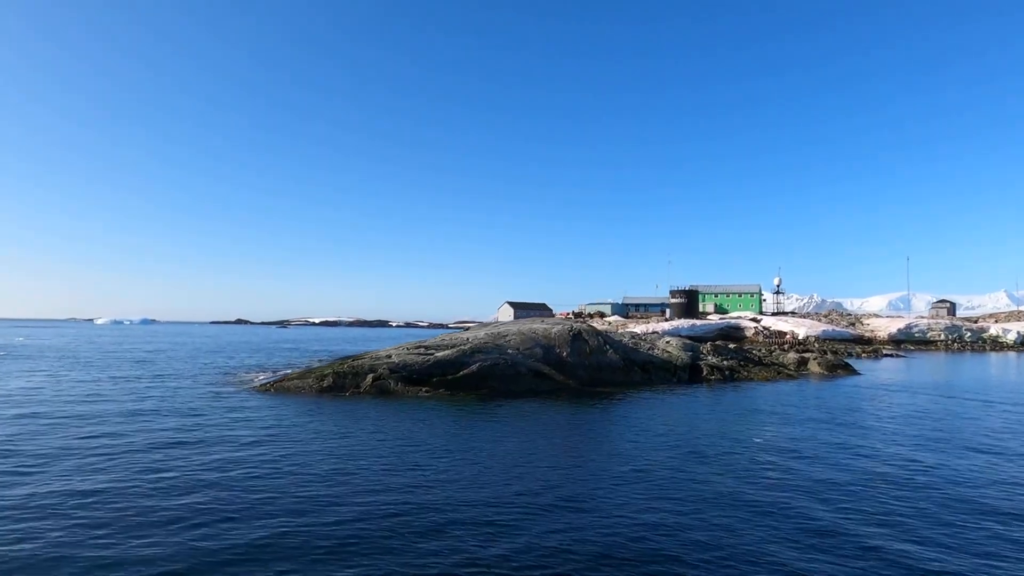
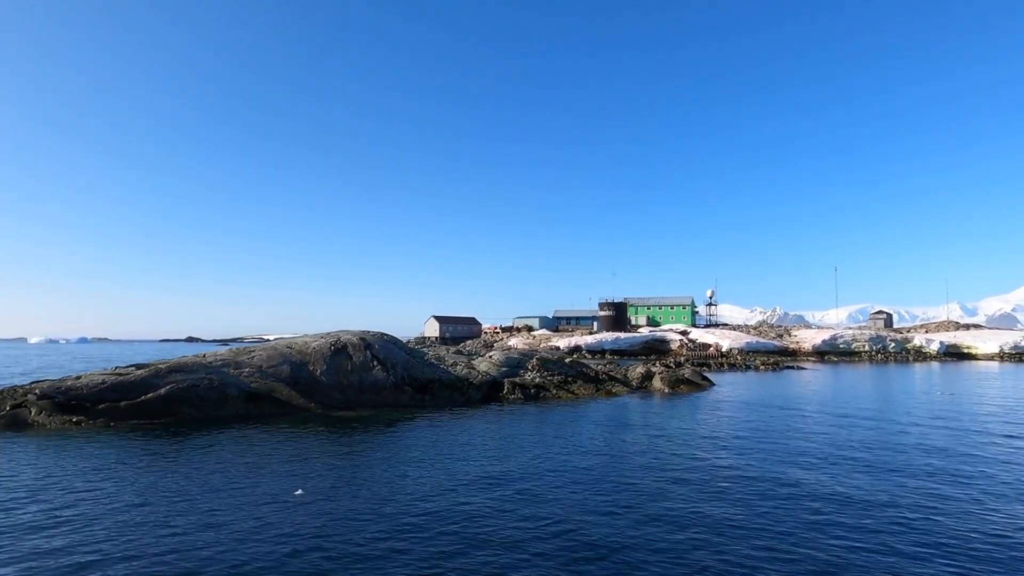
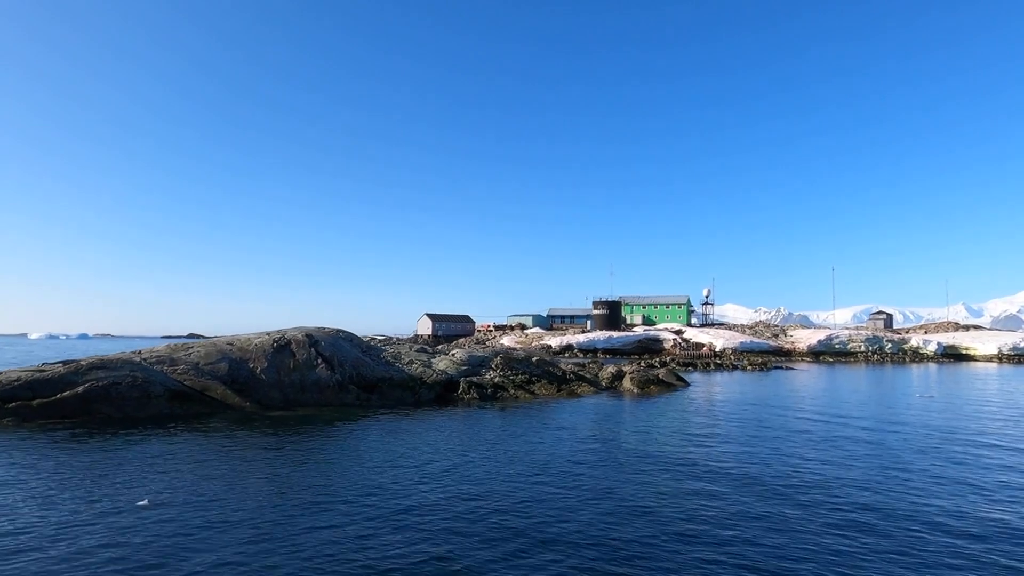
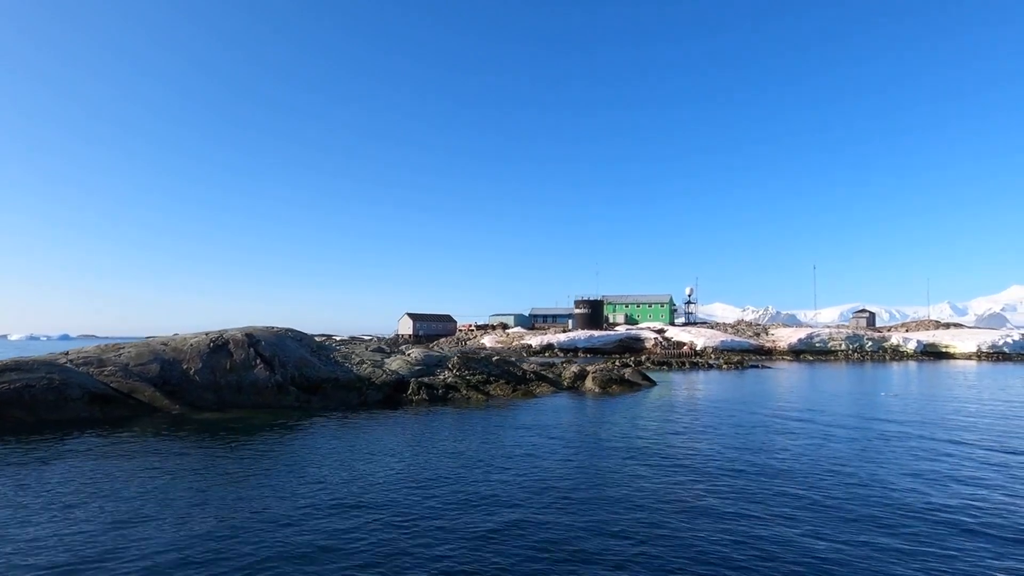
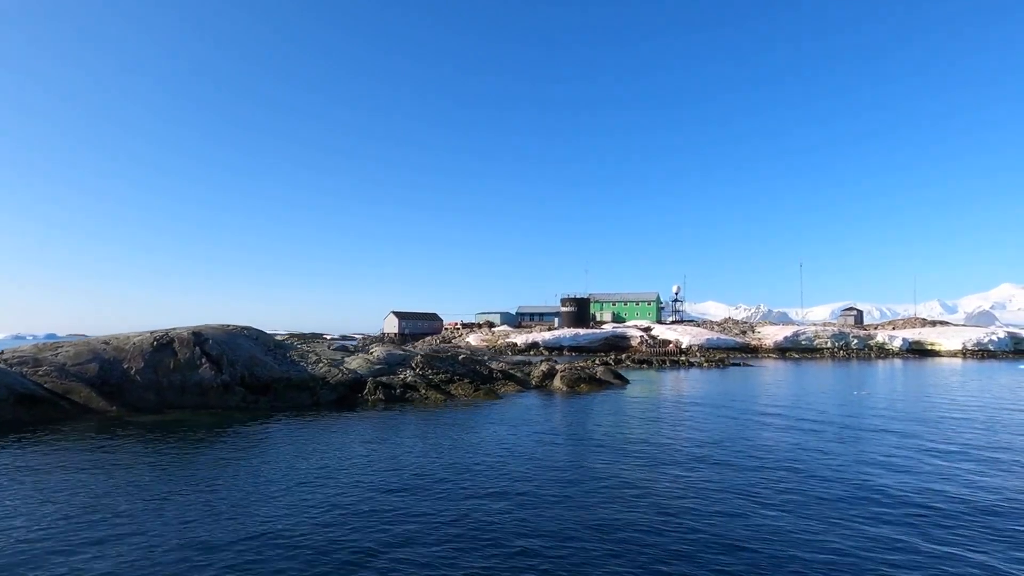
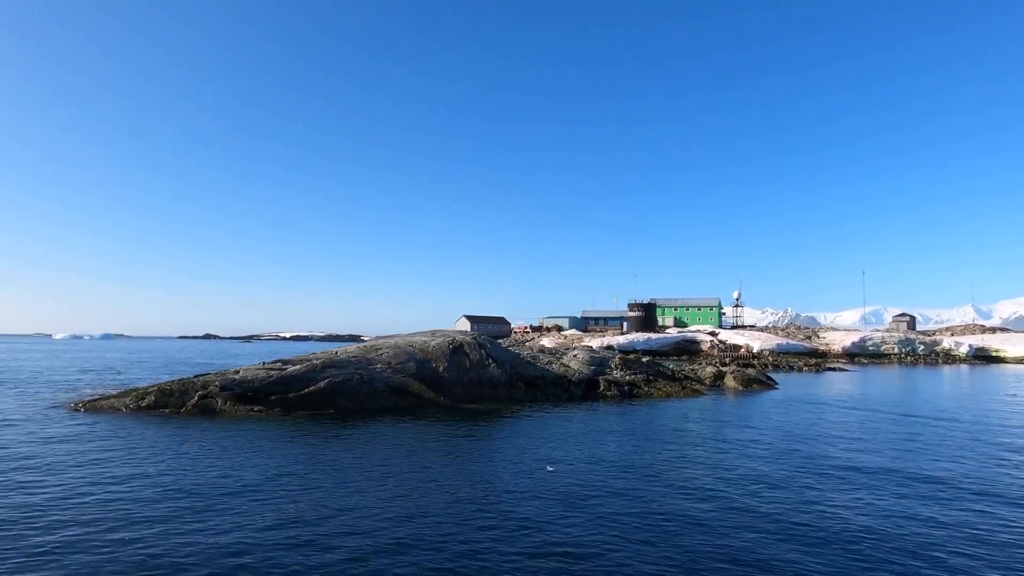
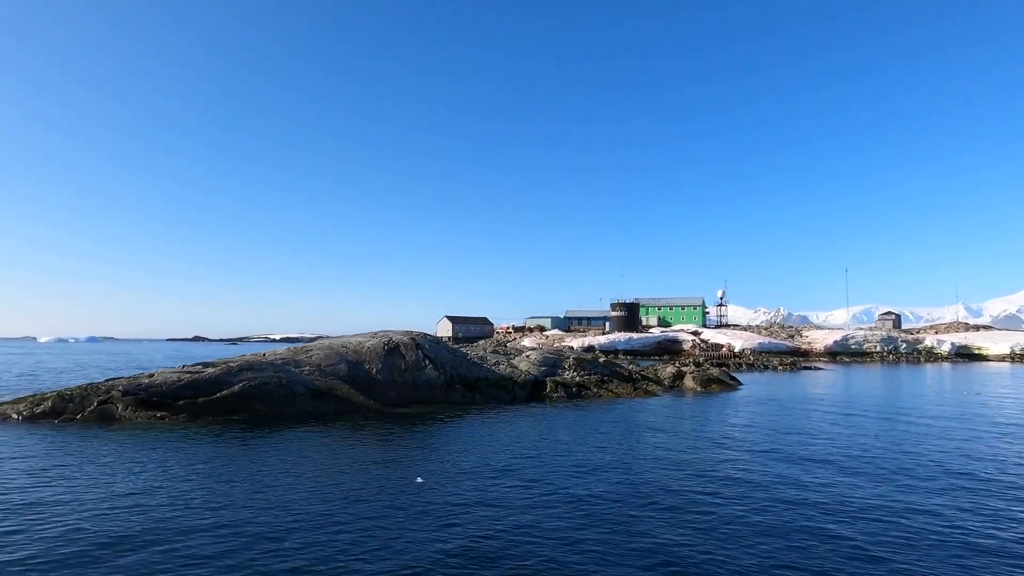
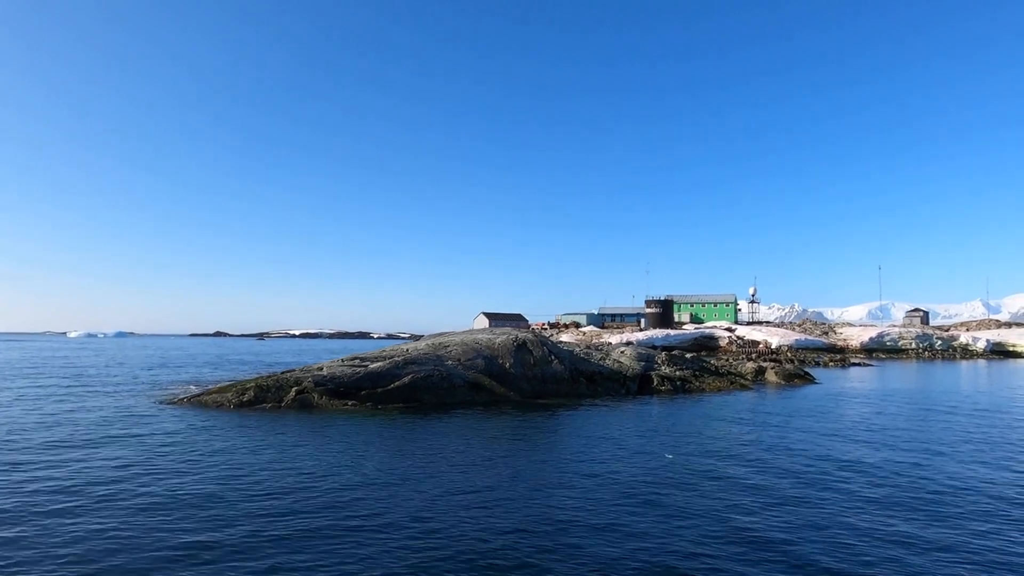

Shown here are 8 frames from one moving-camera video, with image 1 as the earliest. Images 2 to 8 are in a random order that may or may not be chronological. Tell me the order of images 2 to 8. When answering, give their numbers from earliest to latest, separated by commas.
8, 6, 7, 2, 3, 4, 5
